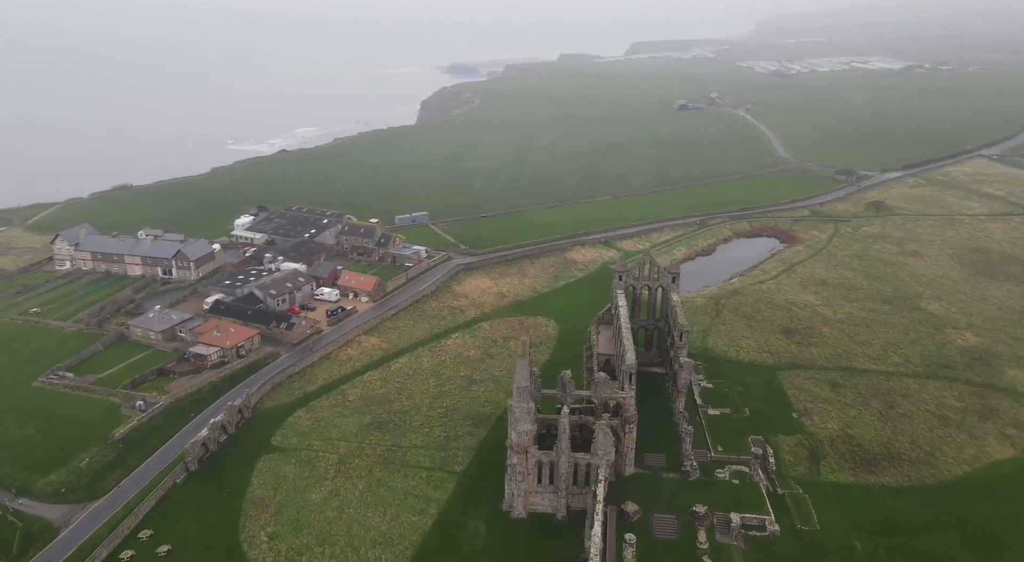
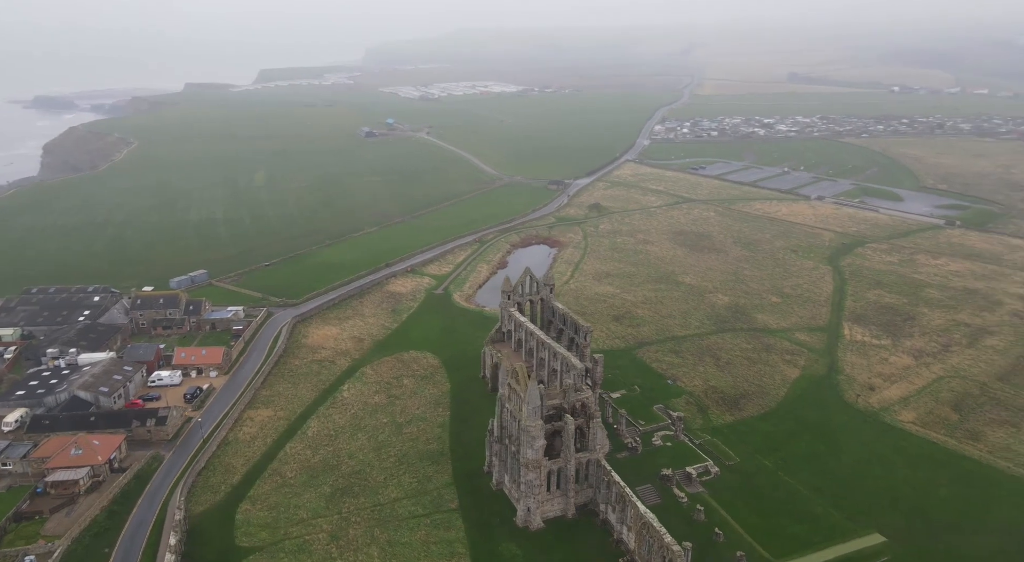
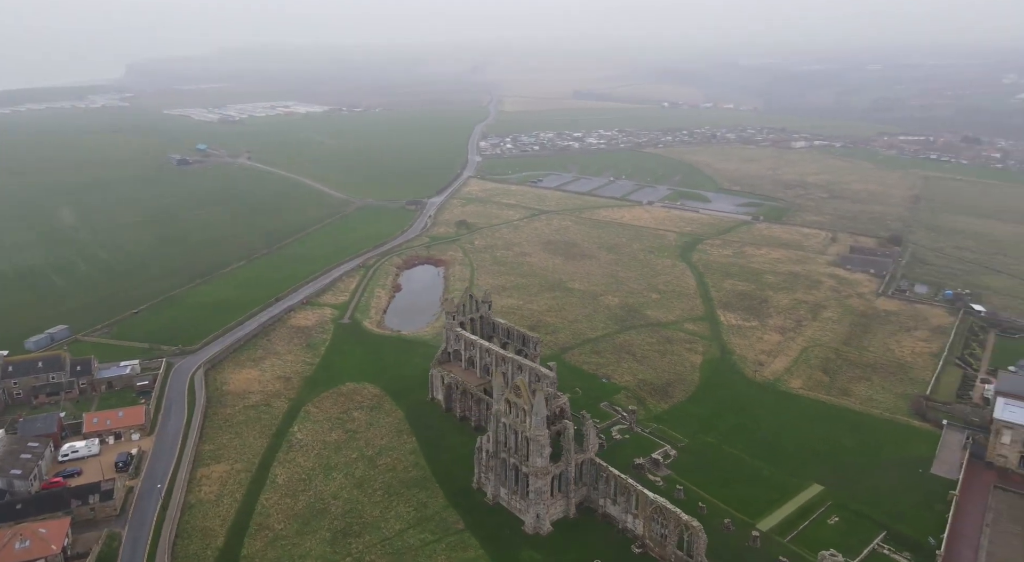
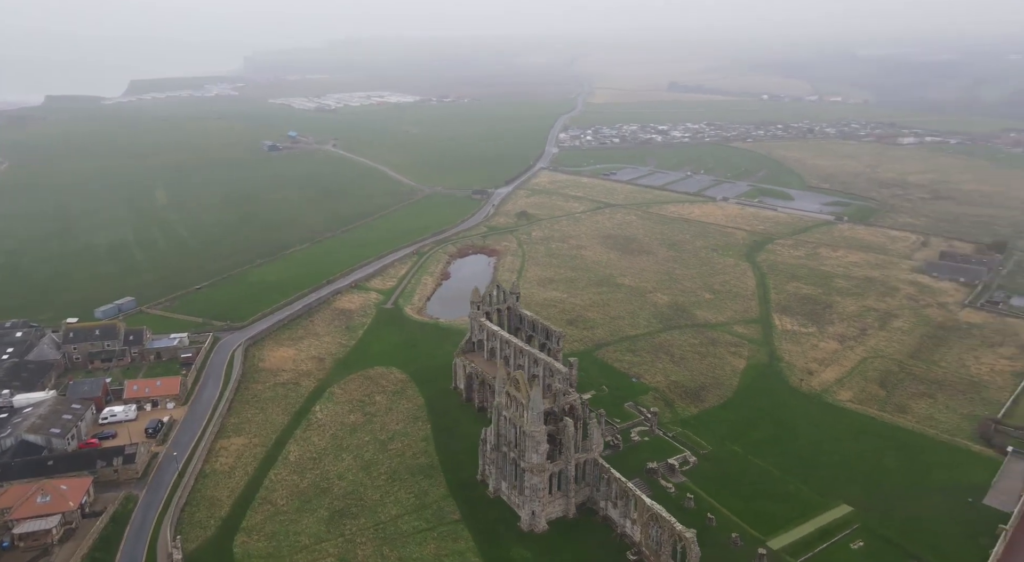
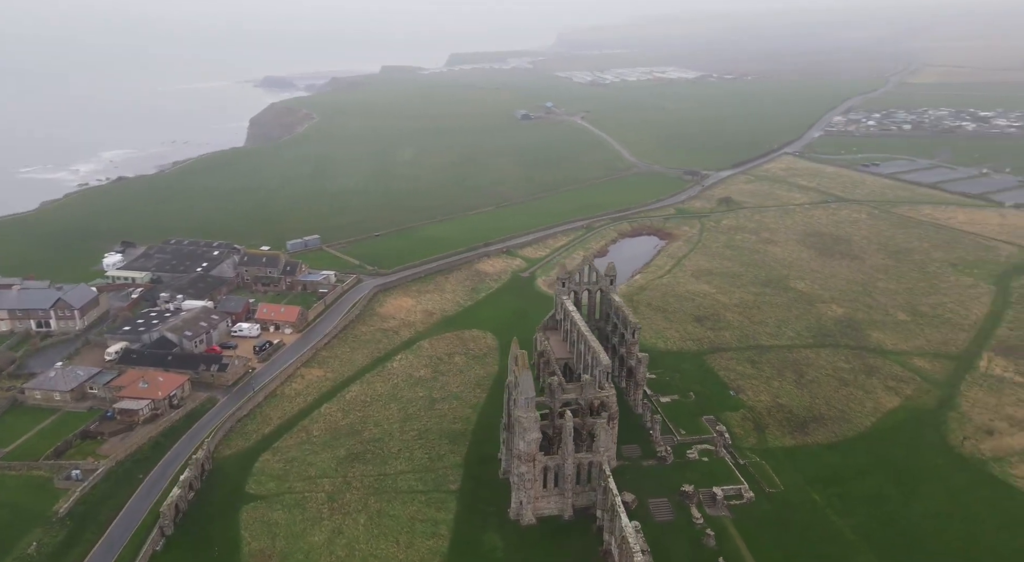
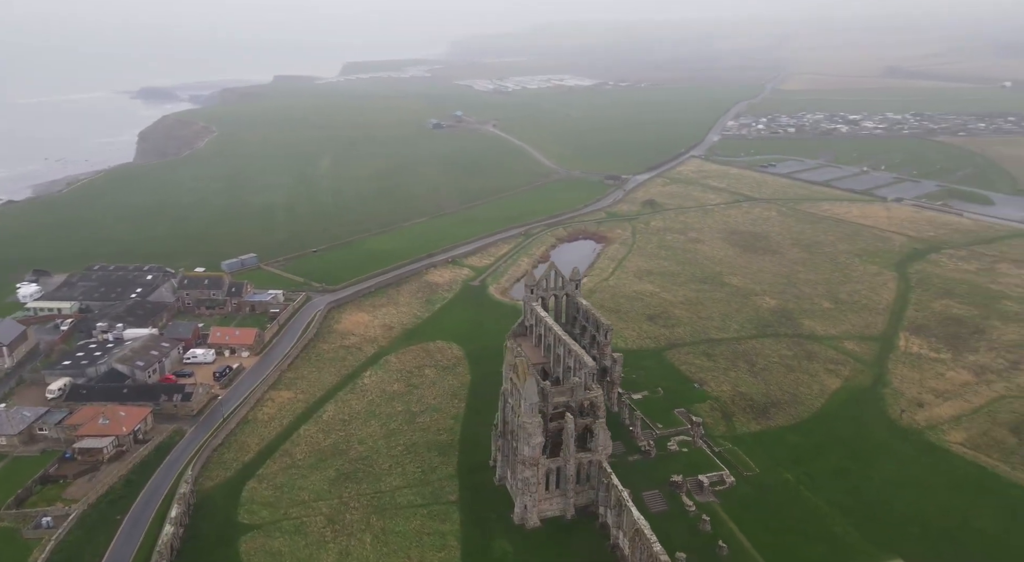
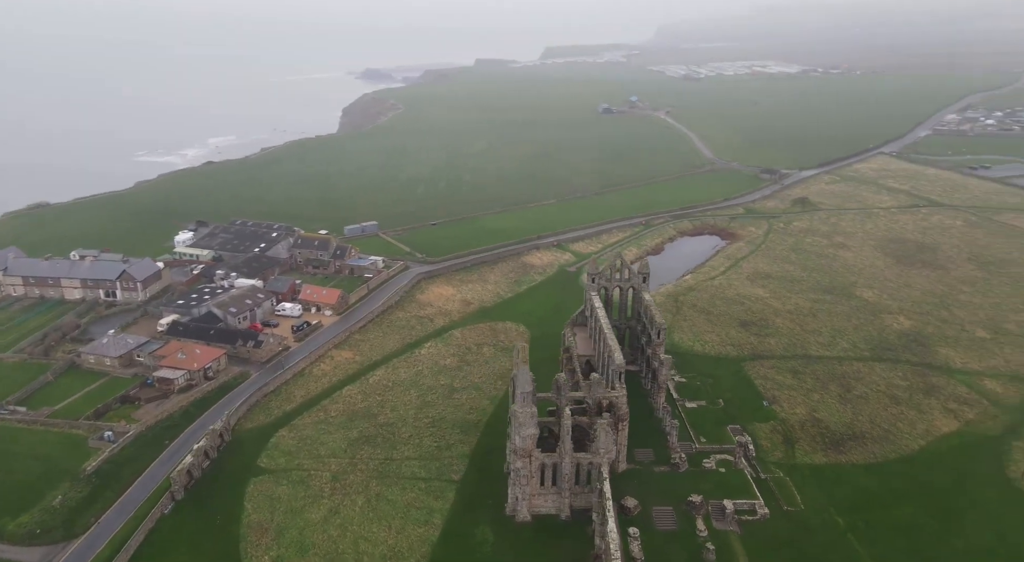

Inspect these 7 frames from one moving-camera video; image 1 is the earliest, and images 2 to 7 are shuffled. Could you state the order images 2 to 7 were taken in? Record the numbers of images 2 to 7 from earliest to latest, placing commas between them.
7, 5, 6, 2, 4, 3
